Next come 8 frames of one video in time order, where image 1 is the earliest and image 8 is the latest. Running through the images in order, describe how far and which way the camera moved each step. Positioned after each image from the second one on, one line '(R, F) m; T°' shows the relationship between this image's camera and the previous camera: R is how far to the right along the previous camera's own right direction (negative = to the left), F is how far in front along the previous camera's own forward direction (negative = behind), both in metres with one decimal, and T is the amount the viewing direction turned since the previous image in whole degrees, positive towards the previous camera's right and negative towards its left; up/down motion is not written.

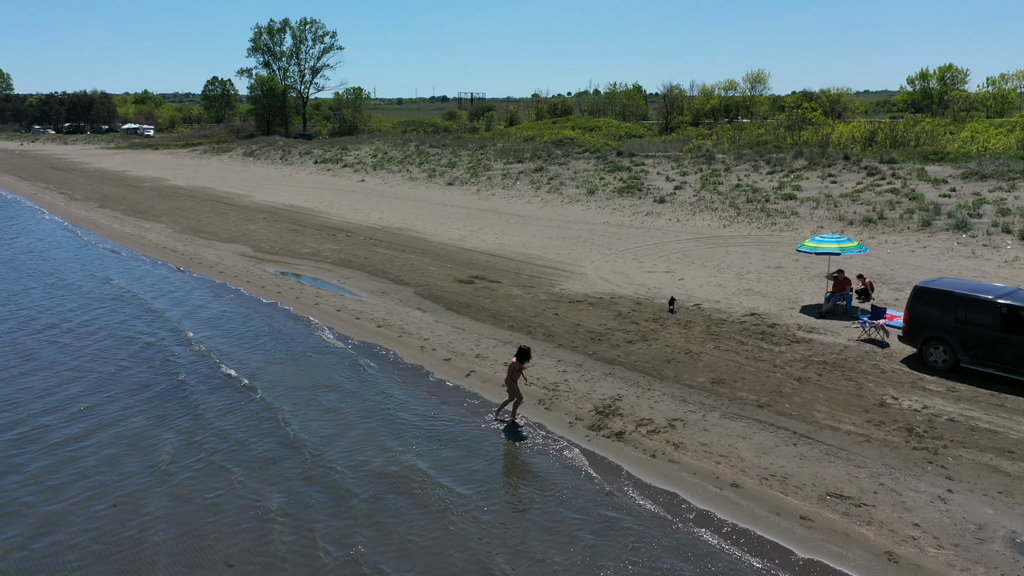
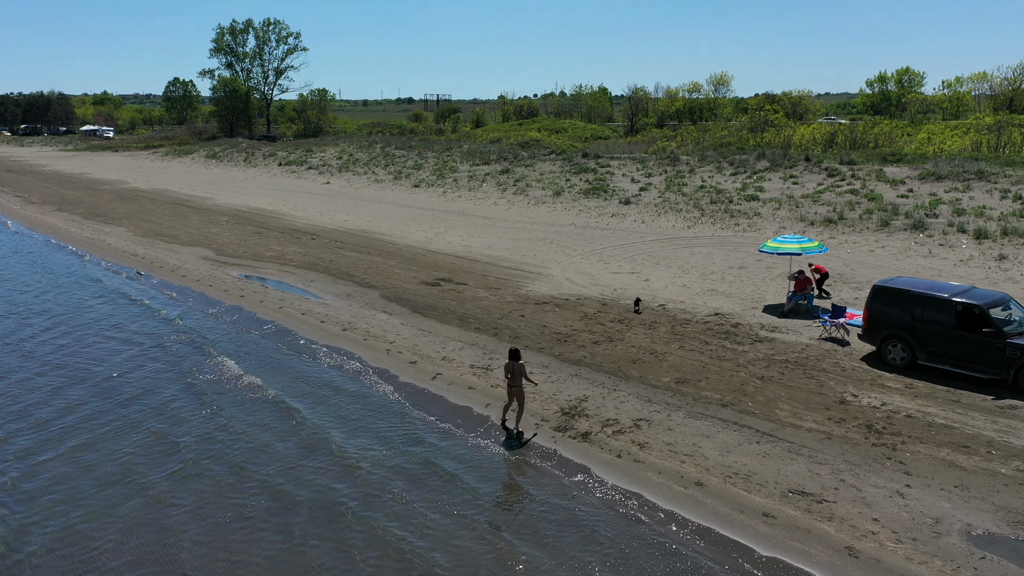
(0.0, 0.0) m; +2°
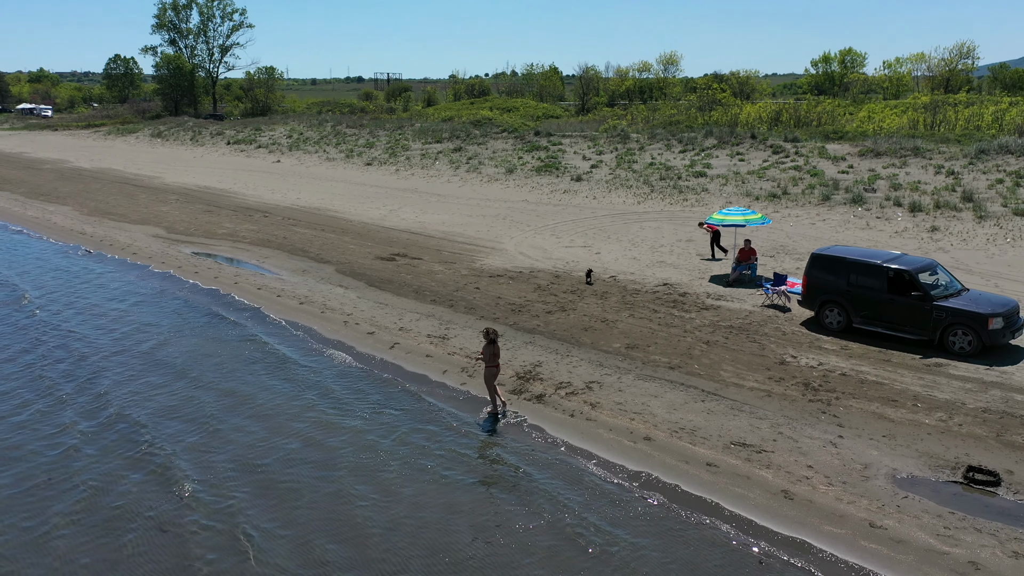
(0.0, -0.4) m; +3°
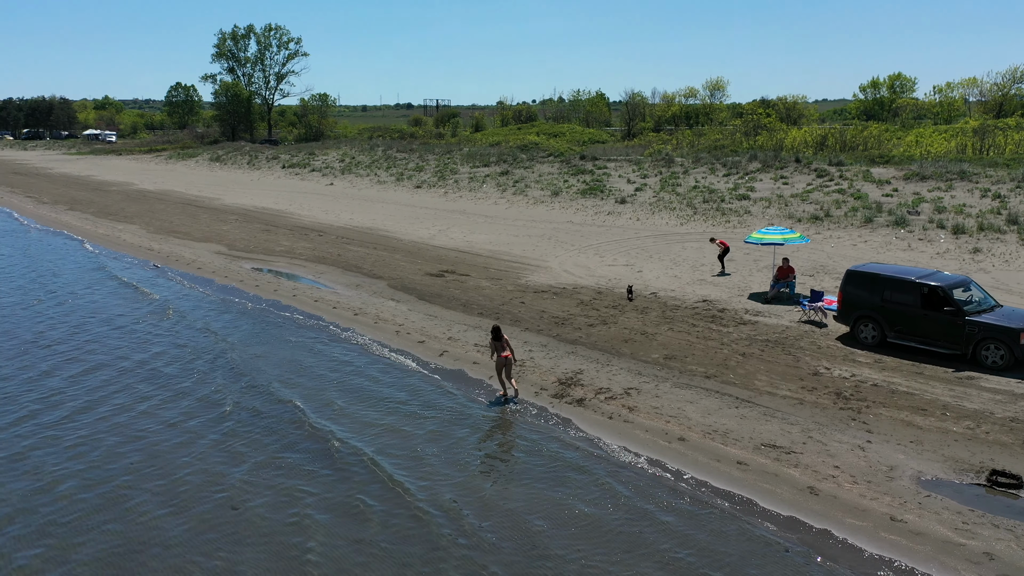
(0.0, -0.7) m; -3°
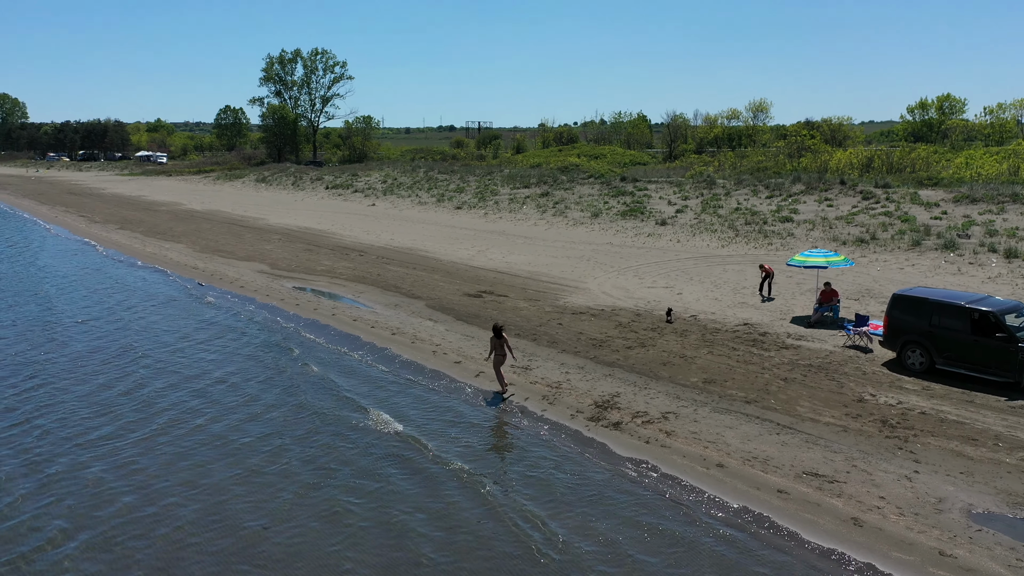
(+0.1, +0.1) m; -3°
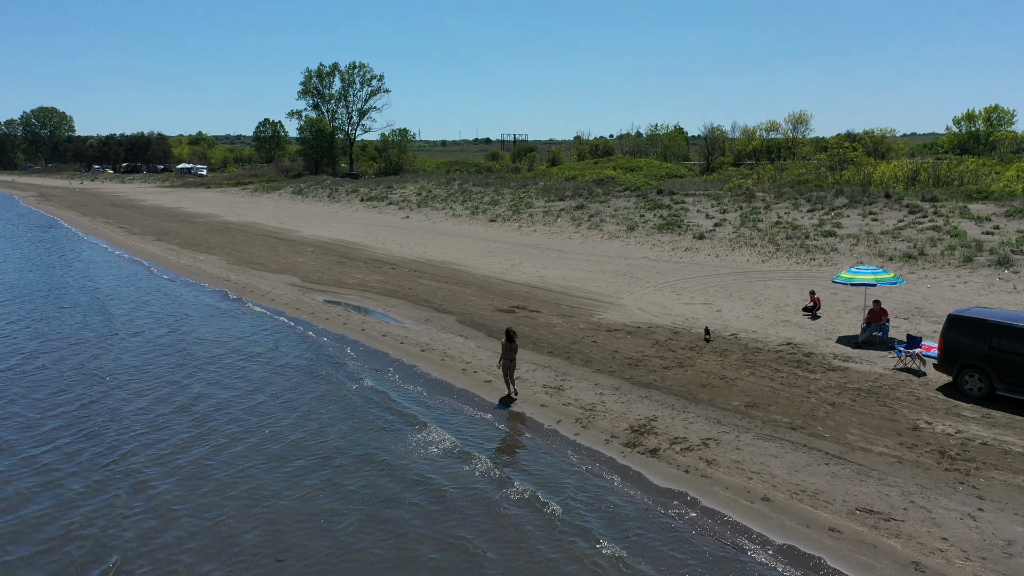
(0.0, +0.5) m; -2°
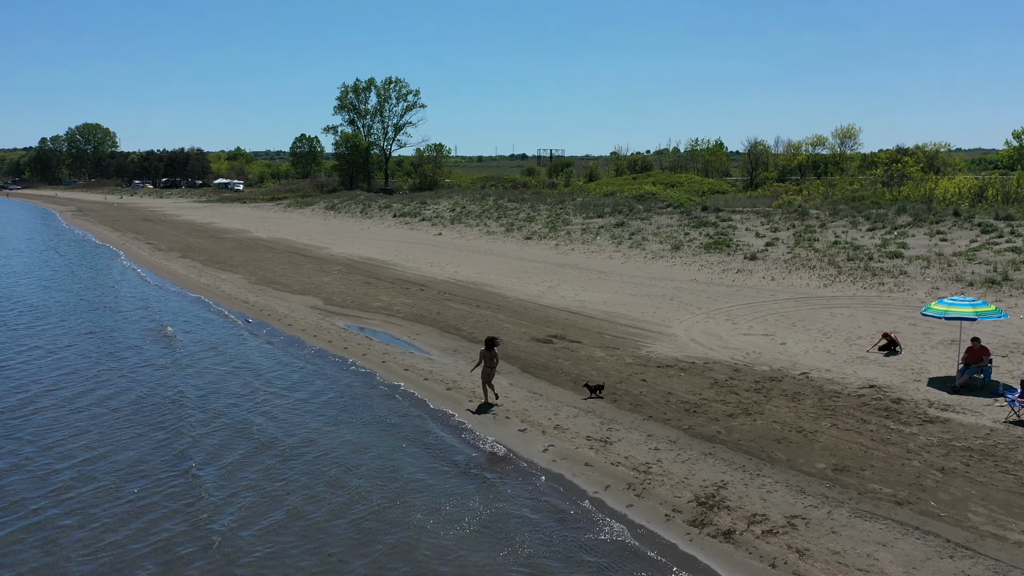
(-0.1, +1.9) m; -2°
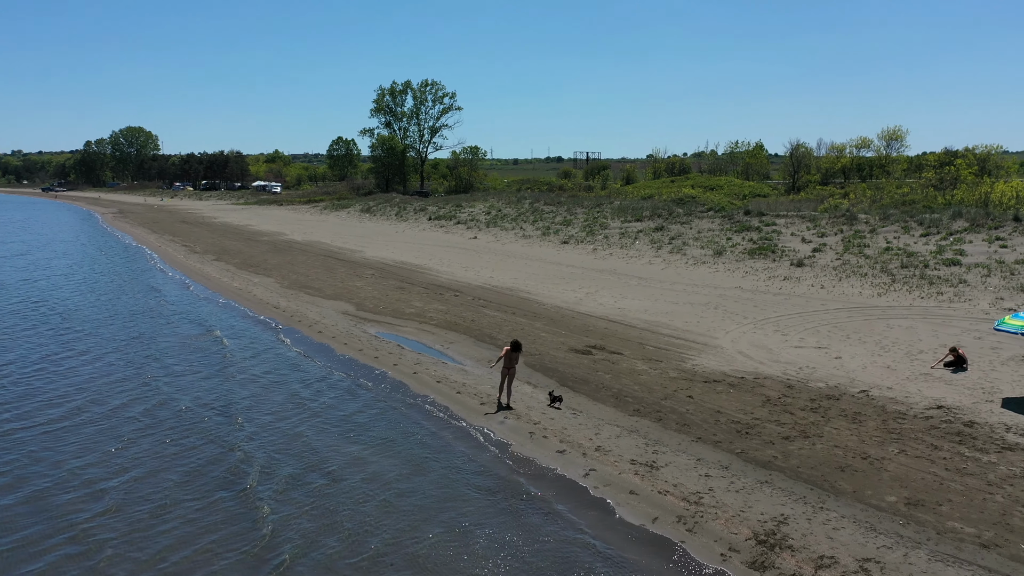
(-0.1, +0.8) m; -2°
